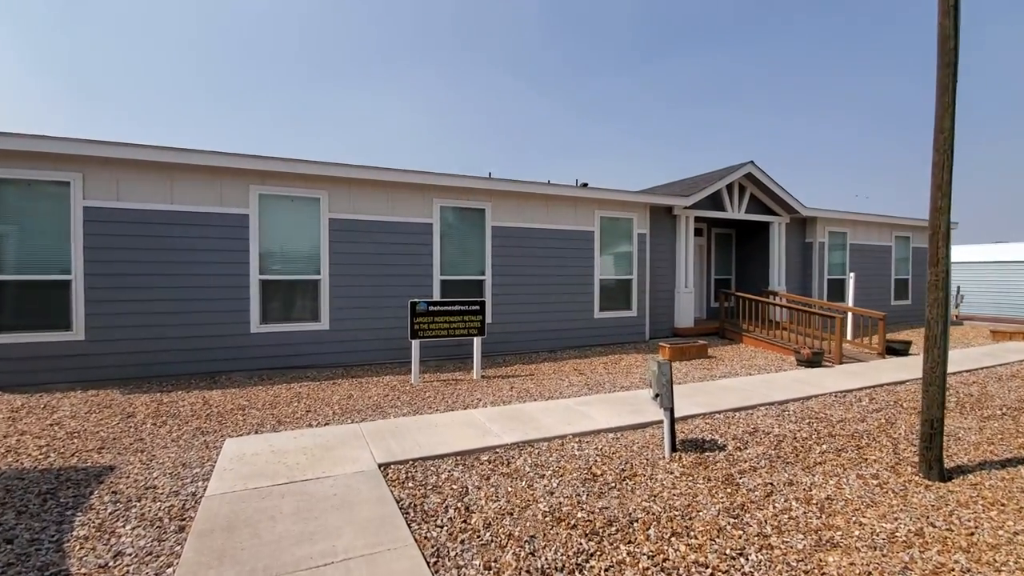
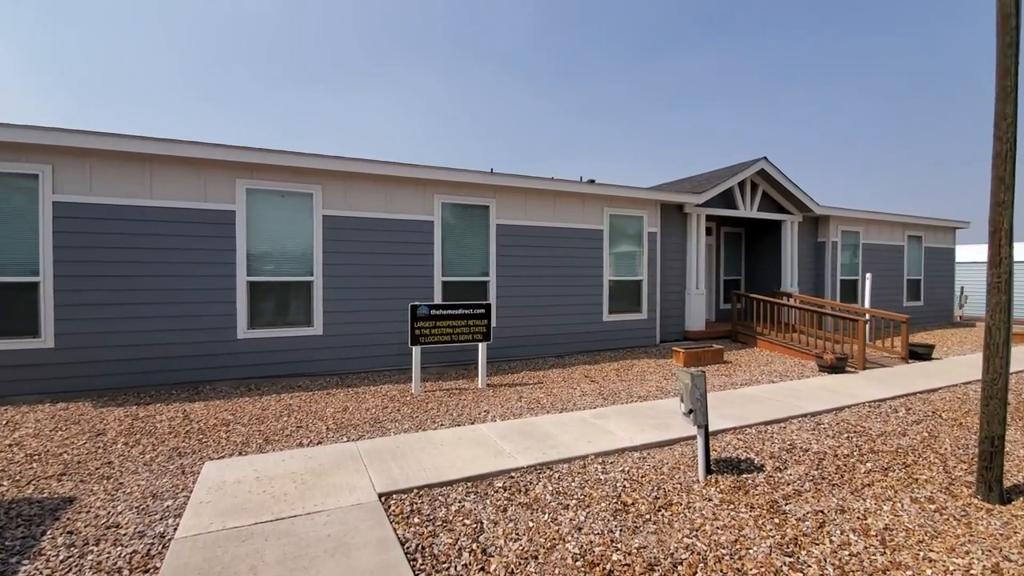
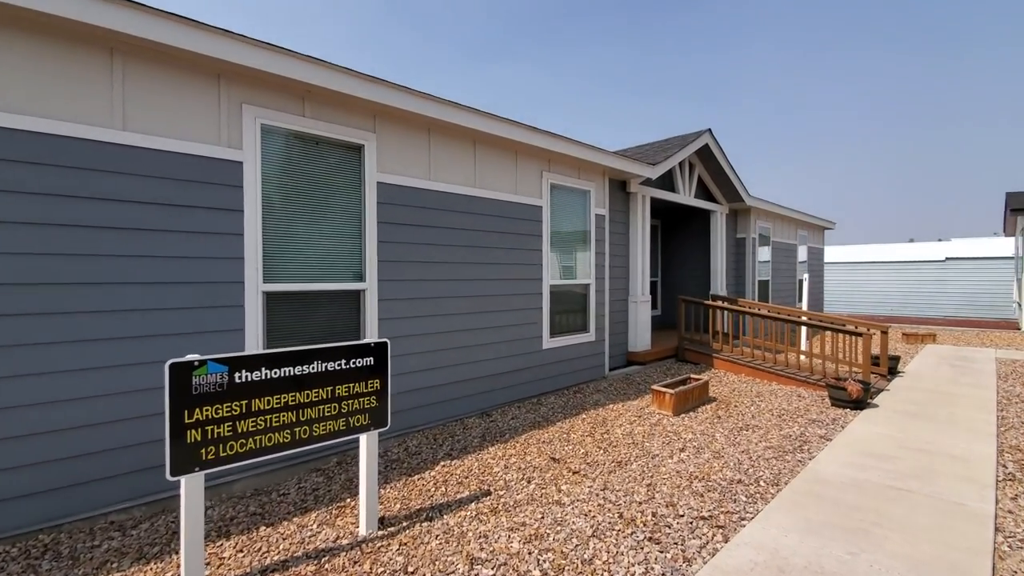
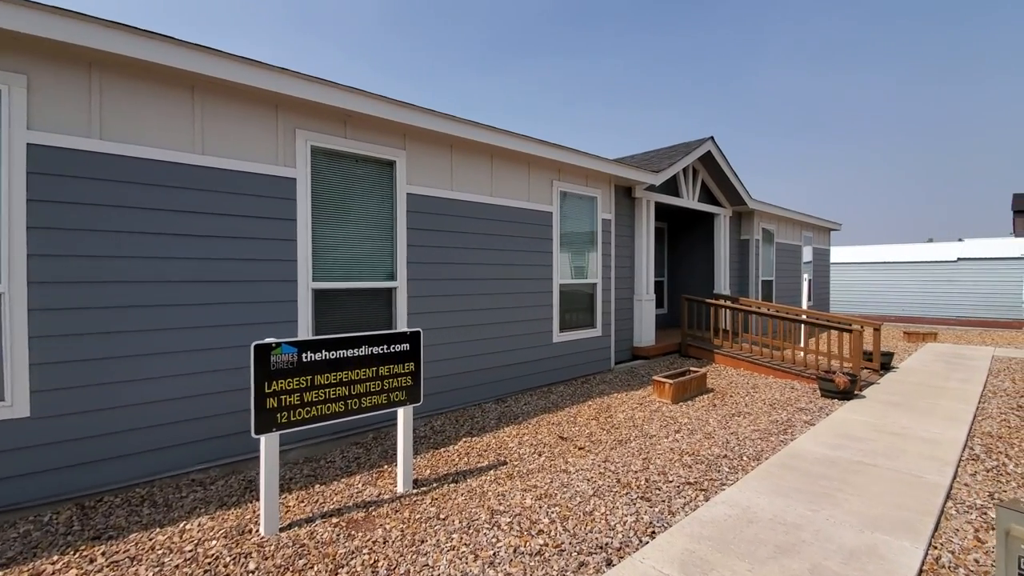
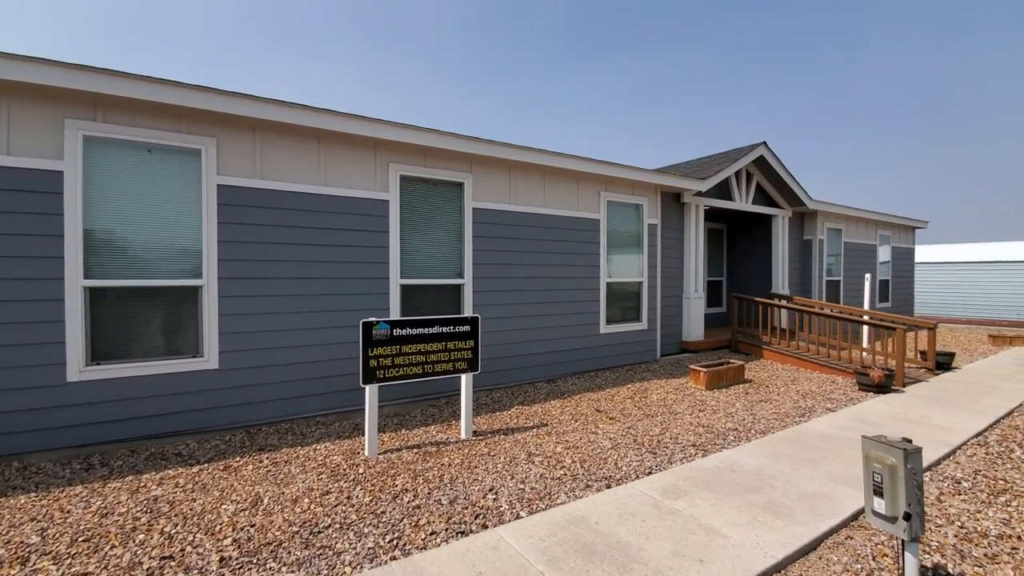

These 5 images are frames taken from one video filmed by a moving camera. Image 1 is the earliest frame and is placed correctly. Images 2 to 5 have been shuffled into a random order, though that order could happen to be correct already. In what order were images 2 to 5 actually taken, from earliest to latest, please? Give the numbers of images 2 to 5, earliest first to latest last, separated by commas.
2, 5, 4, 3
